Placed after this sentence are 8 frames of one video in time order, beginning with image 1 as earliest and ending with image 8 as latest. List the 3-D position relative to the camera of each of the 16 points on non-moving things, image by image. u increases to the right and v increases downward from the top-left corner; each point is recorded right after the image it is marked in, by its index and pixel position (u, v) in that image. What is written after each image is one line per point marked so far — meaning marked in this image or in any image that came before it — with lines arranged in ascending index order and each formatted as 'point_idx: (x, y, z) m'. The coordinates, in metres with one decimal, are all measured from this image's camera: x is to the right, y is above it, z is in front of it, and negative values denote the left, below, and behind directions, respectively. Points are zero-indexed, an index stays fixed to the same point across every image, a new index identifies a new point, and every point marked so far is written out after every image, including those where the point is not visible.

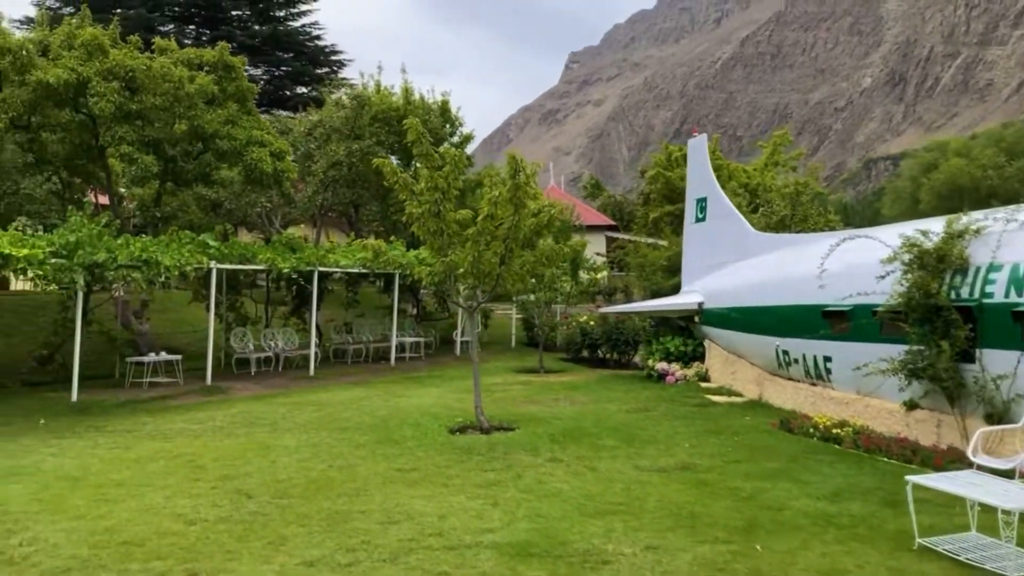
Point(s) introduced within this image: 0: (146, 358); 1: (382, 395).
0: (-5.0, -0.9, +12.7) m
1: (-1.7, -1.4, +12.2) m
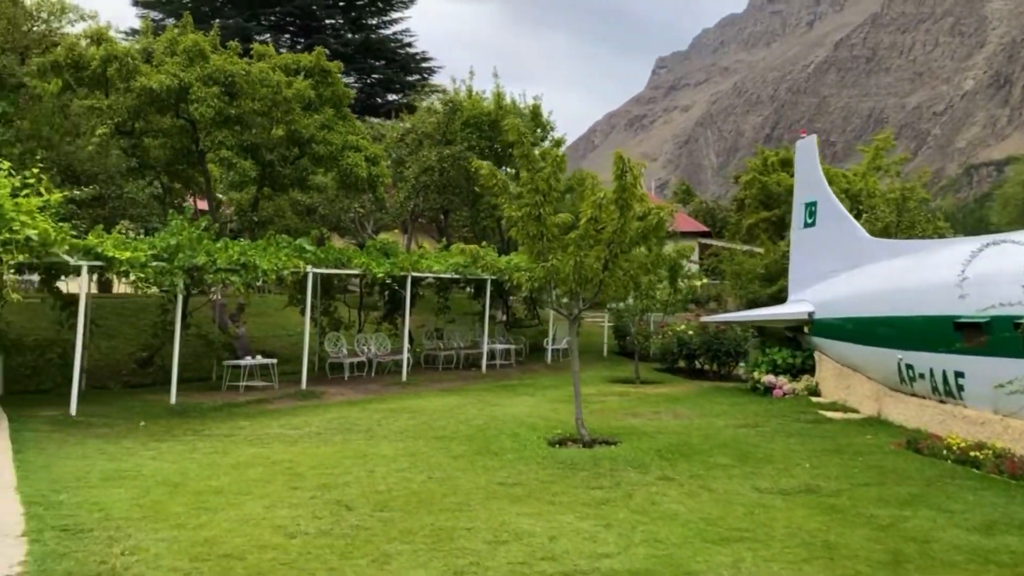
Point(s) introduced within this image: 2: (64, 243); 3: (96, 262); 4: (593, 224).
0: (-3.7, -1.0, +12.7) m
1: (-0.4, -1.5, +11.9) m
2: (-4.7, +0.5, +9.8) m
3: (-4.6, +0.3, +10.1) m
4: (+0.7, +0.6, +8.3) m
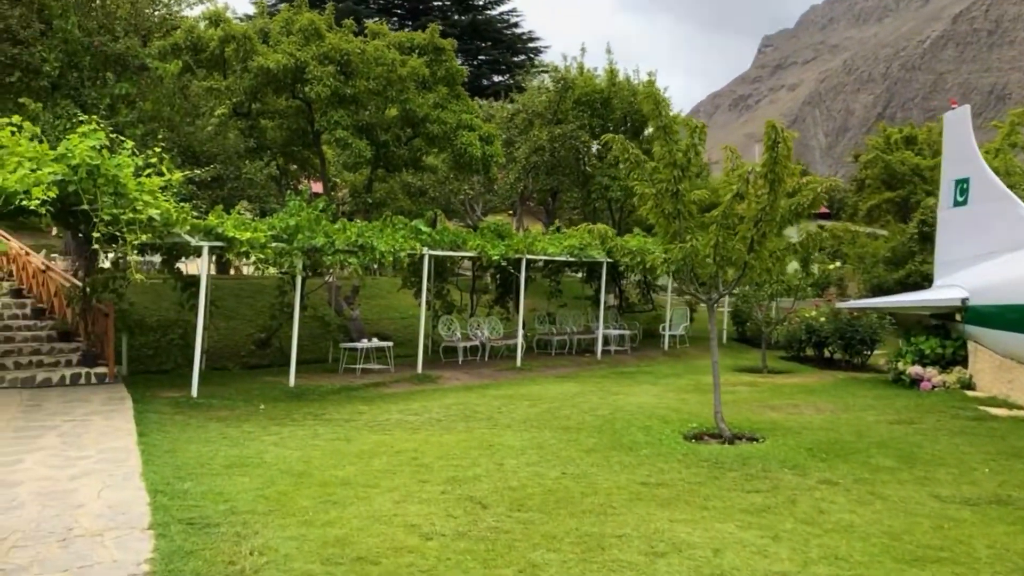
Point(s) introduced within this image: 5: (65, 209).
0: (-2.0, -0.7, +12.5) m
1: (+1.1, -1.3, +11.4) m
2: (-3.4, +0.7, +9.7) m
3: (-3.2, +0.5, +10.0) m
4: (+1.9, +0.7, +7.7) m
5: (-4.4, +0.8, +9.0) m
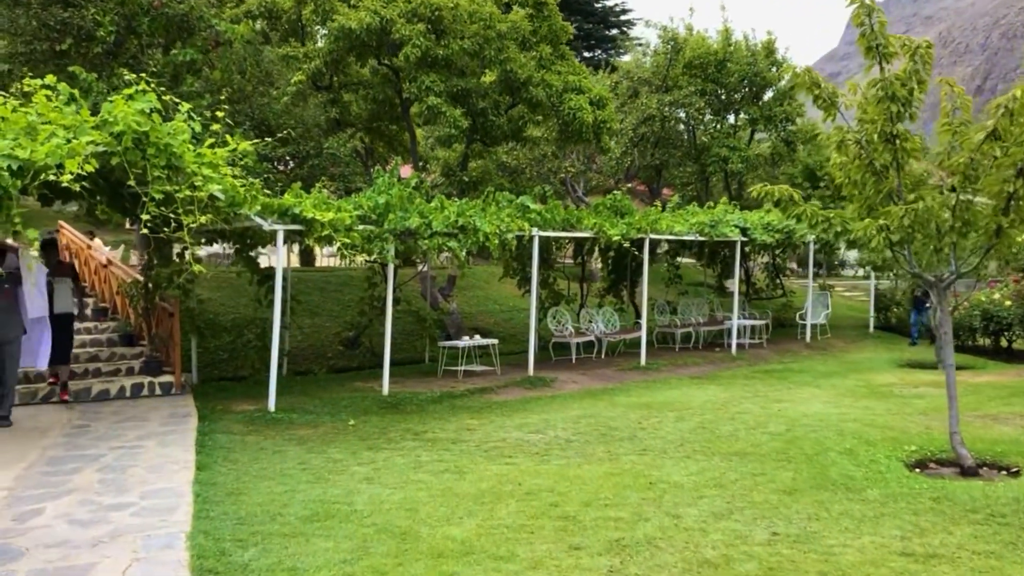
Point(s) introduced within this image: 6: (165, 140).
0: (-0.6, -0.6, +10.7) m
1: (+2.4, -1.1, +9.3) m
2: (-2.2, +0.7, +8.0) m
3: (-2.0, +0.6, +8.4) m
4: (+2.8, +0.9, +5.5) m
5: (-3.2, +0.8, +7.5) m
6: (-2.6, +1.1, +7.1) m
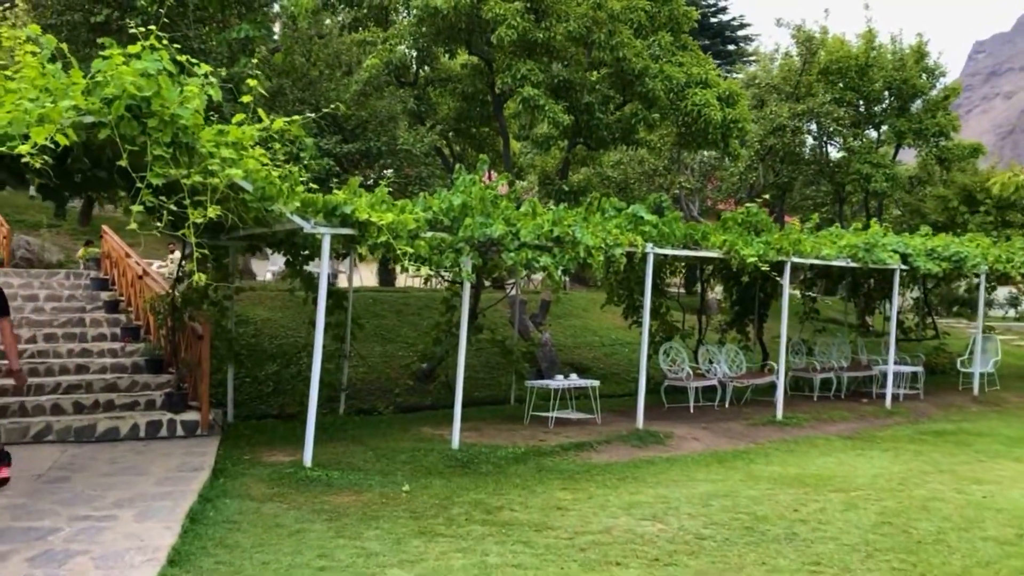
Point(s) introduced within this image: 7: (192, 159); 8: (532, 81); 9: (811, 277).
0: (+0.4, -0.9, +8.7) m
1: (+3.2, -1.4, +7.0) m
2: (-1.5, +0.6, +6.2) m
3: (-1.2, +0.4, +6.5) m
4: (+3.3, +0.7, +3.2) m
5: (-2.5, +0.7, +5.8) m
6: (-2.0, +1.0, +5.4) m
7: (-2.0, +0.8, +5.6) m
8: (+0.2, +2.2, +10.0) m
9: (+4.1, +0.1, +12.7) m
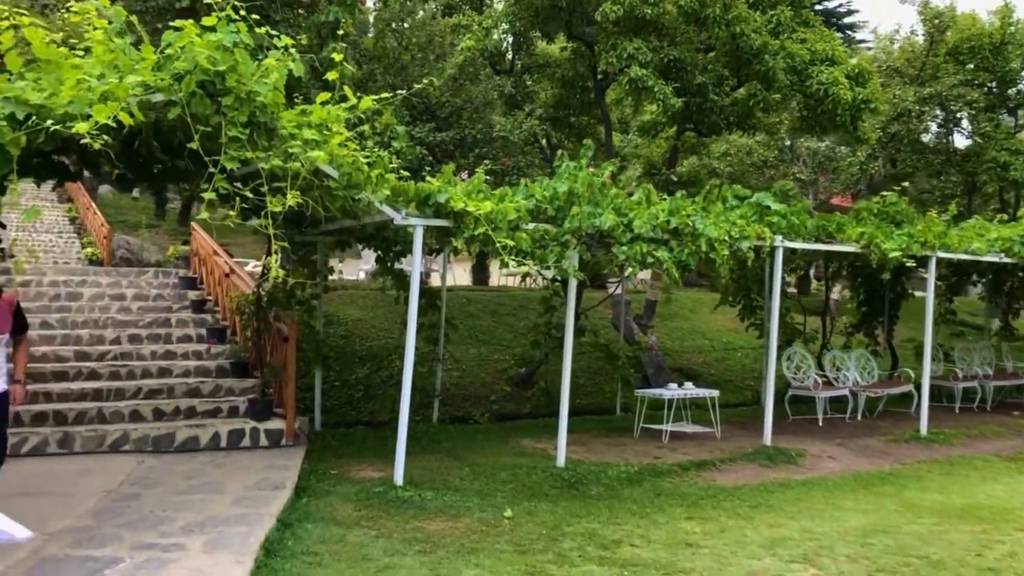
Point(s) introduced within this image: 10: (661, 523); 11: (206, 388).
0: (+1.3, -0.9, +7.8) m
1: (+4.0, -1.4, +5.9) m
2: (-0.8, +0.6, +5.6) m
3: (-0.5, +0.4, +5.9) m
4: (+3.7, +0.7, +2.1) m
5: (-1.9, +0.7, +5.2) m
6: (-1.4, +1.0, +4.8) m
7: (-1.3, +0.8, +5.0) m
8: (+1.3, +2.3, +9.2) m
9: (+5.4, +0.1, +11.4) m
10: (+0.9, -1.4, +5.4) m
11: (-2.5, -0.8, +7.4) m
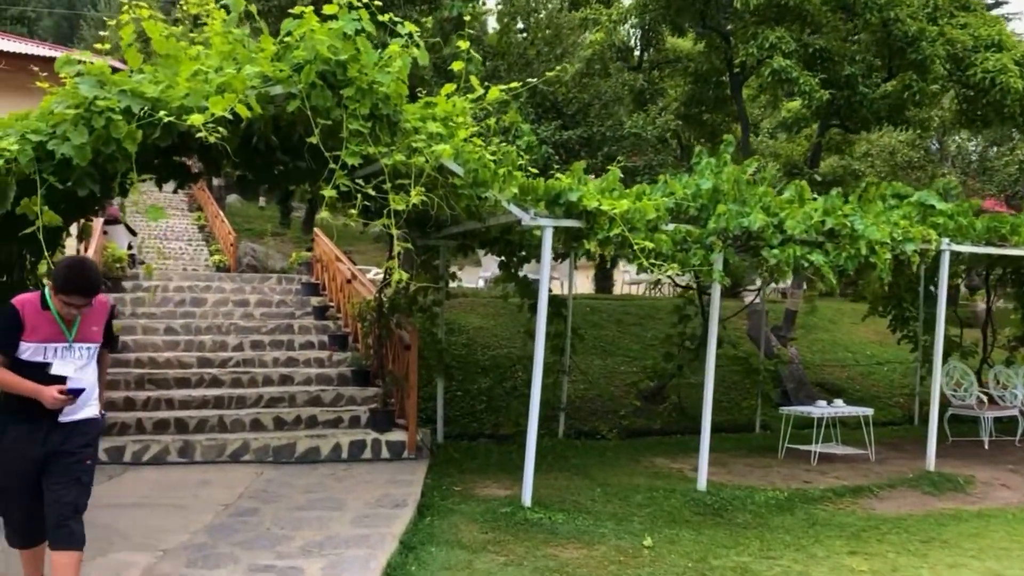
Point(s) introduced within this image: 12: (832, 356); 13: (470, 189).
0: (+2.4, -0.9, +7.2) m
1: (+4.7, -1.4, +4.9) m
2: (0.0, +0.6, +5.2) m
3: (+0.3, +0.4, +5.4) m
4: (+4.0, +0.7, +1.2) m
5: (-1.1, +0.7, +5.0) m
6: (-0.7, +1.0, +4.5) m
7: (-0.6, +0.8, +4.7) m
8: (+2.5, +2.2, +8.5) m
9: (+6.8, 0.0, +10.2) m
10: (+1.6, -1.4, +4.8) m
11: (-1.4, -0.8, +7.2) m
12: (+3.8, -0.8, +11.0) m
13: (-0.2, +0.5, +5.0) m
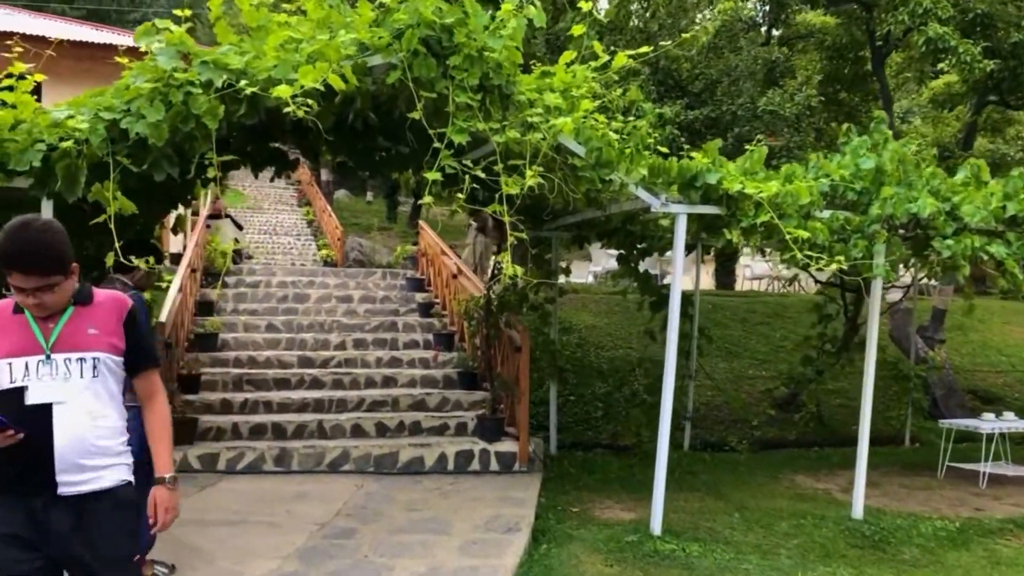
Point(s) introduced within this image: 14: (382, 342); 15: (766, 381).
0: (+3.2, -0.9, +6.2) m
1: (+5.3, -1.4, +3.7) m
2: (+0.6, +0.6, +4.5) m
3: (+1.0, +0.4, +4.7) m
4: (+4.2, +0.7, +0.1) m
5: (-0.5, +0.7, +4.5) m
6: (-0.1, +1.0, +3.9) m
7: (0.0, +0.8, +4.1) m
8: (+3.5, +2.2, +7.6) m
9: (+8.0, +0.1, +8.8) m
10: (+2.2, -1.4, +3.9) m
11: (-0.6, -0.8, +6.7) m
12: (+5.1, -0.8, +9.9) m
13: (+0.4, +0.6, +4.4) m
14: (-1.1, -0.5, +7.9) m
15: (+2.4, -0.9, +8.6) m
